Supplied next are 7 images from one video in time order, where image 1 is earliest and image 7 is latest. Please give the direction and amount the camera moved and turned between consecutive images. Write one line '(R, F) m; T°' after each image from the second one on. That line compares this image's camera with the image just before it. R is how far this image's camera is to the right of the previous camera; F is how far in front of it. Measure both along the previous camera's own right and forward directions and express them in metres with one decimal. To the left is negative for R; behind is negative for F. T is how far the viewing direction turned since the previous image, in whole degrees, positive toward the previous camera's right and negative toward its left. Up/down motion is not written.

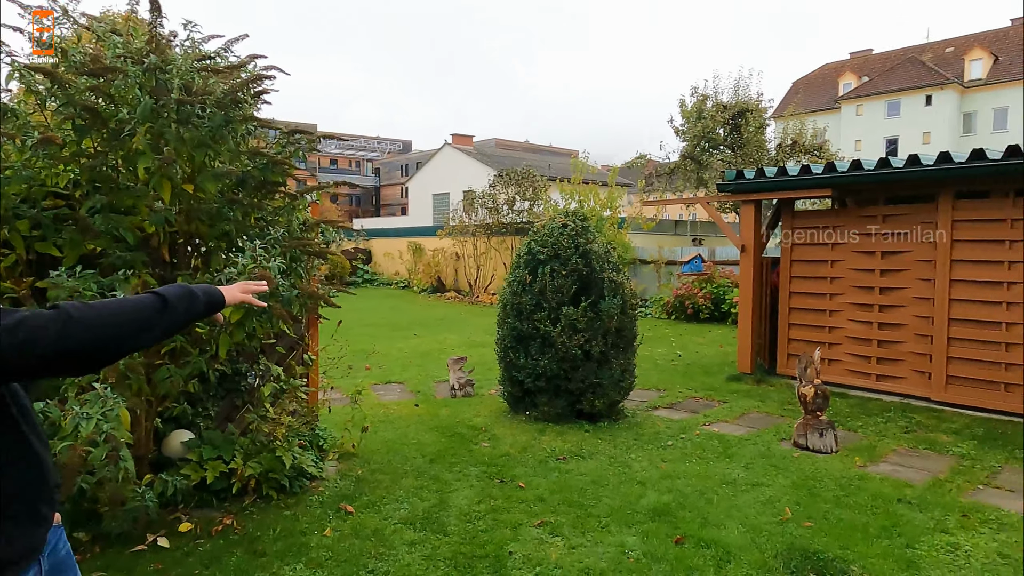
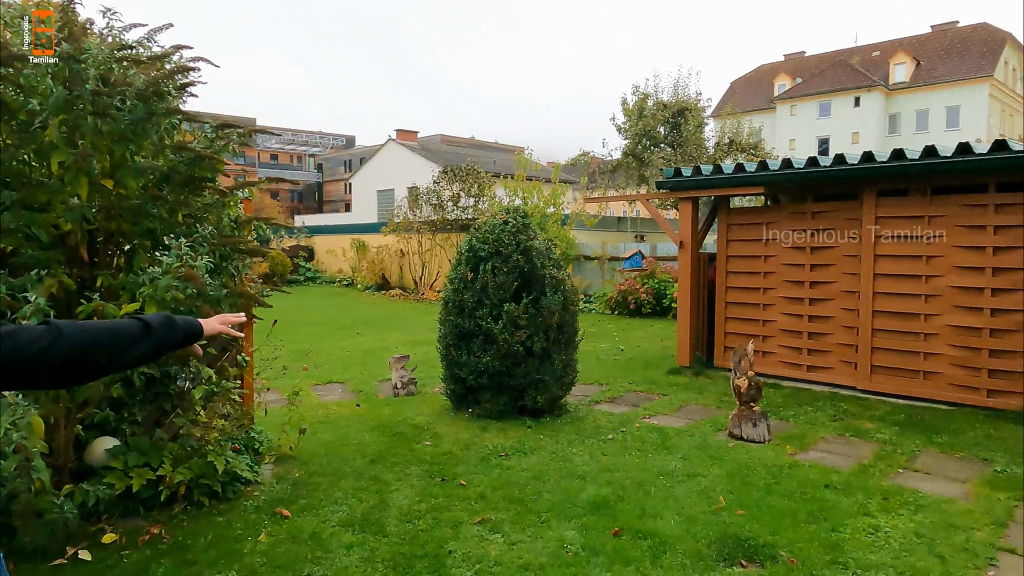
(0.0, 0.0) m; +5°
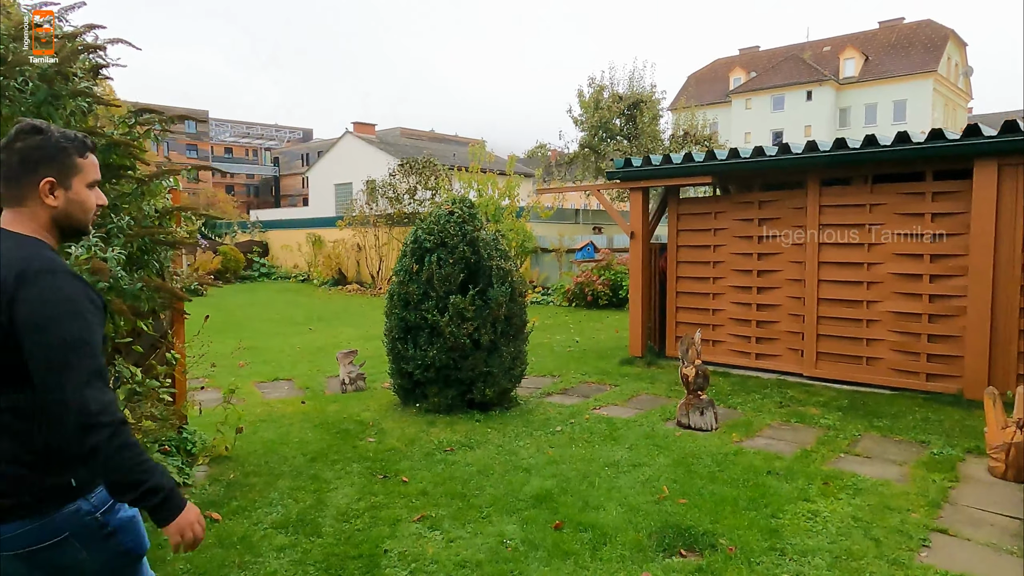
(+0.1, +0.1) m; +3°
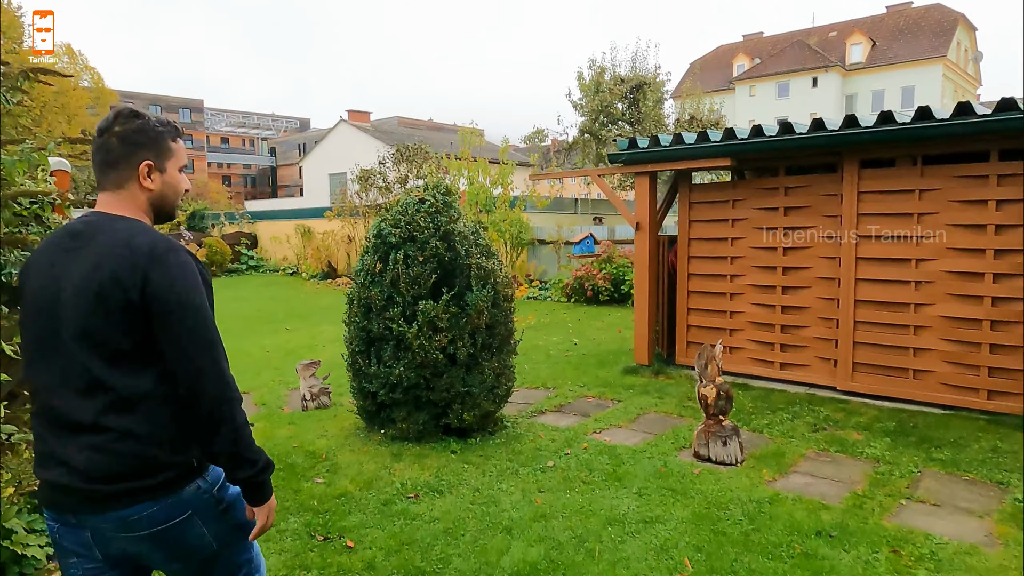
(+0.1, +1.0) m; 0°
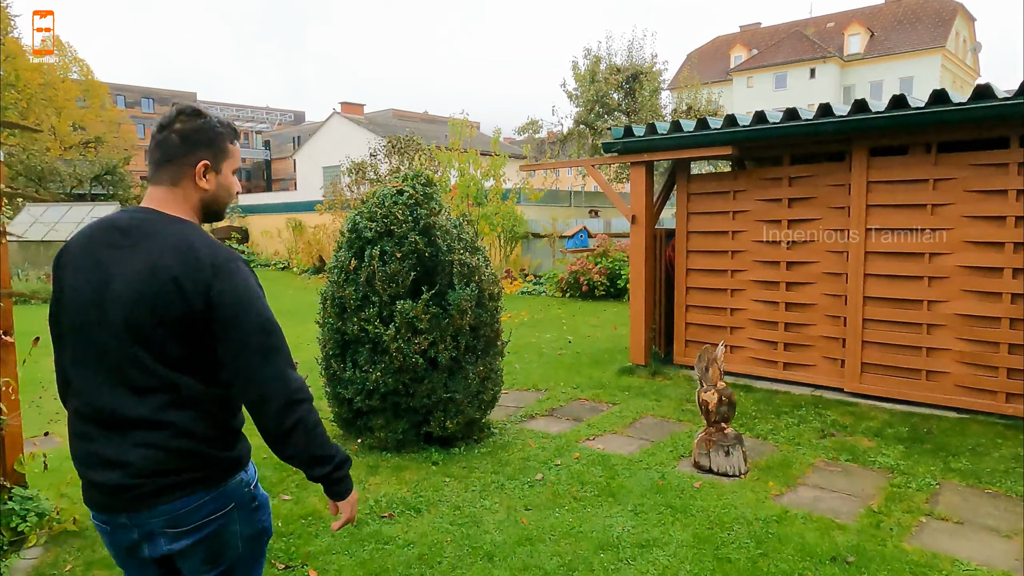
(+0.1, +0.4) m; 0°
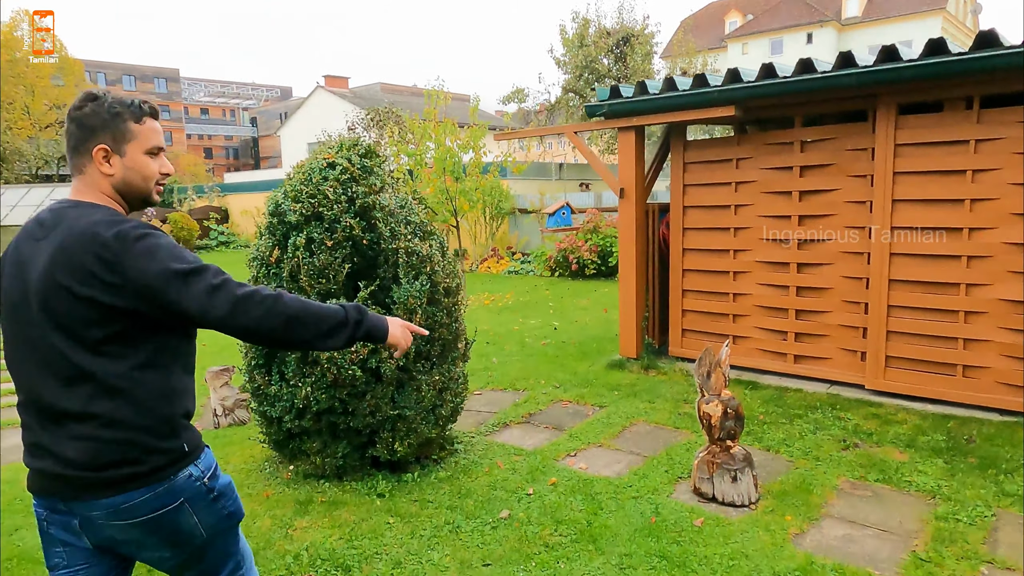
(+0.2, +0.8) m; 0°
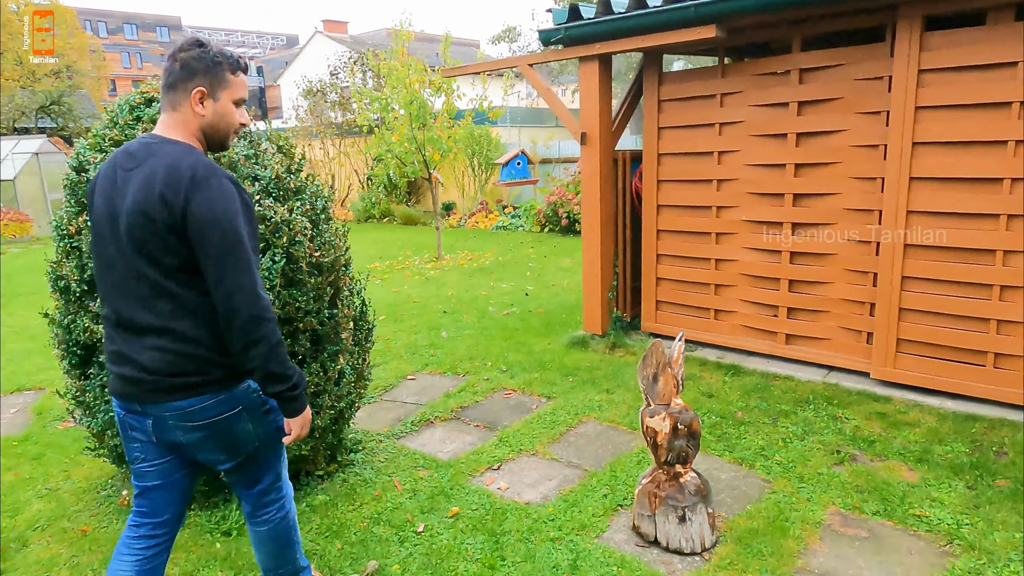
(+0.6, +0.9) m; -1°
